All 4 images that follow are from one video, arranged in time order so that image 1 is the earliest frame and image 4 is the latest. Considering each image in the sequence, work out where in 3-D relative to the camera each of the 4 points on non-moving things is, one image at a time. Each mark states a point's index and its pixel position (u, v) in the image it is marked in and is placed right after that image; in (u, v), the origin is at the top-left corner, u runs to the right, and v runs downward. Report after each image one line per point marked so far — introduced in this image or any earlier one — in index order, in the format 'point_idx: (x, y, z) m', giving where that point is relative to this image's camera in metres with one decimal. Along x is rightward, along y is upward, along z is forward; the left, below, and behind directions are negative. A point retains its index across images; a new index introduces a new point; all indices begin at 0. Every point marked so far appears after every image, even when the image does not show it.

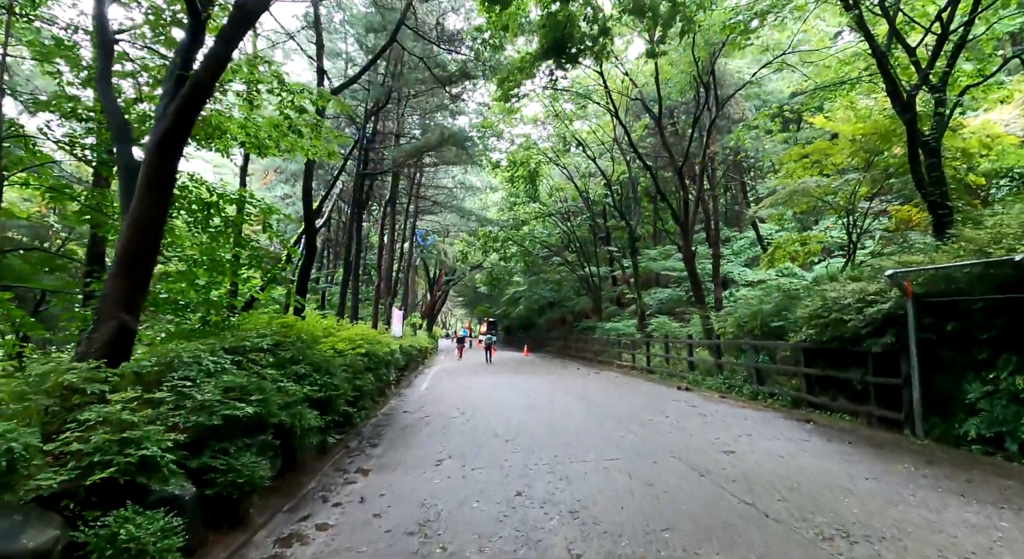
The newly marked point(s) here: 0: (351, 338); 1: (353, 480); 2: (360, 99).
0: (-2.5, -0.9, +8.6) m
1: (-1.5, -1.9, +5.3) m
2: (-3.6, +4.3, +13.0) m
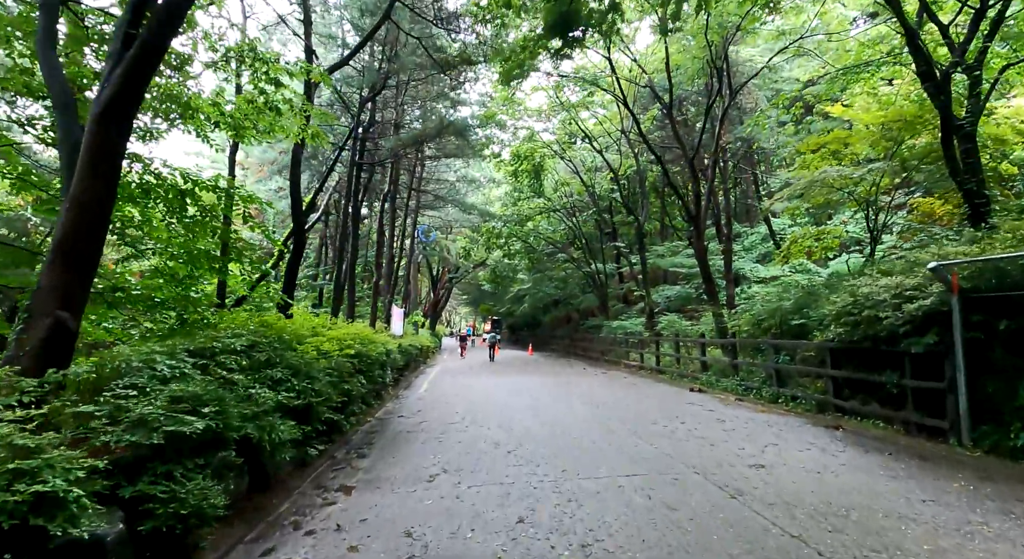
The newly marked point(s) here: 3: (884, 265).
0: (-2.5, -0.9, +7.9) m
1: (-1.5, -1.9, +4.7) m
2: (-3.6, +4.4, +12.4) m
3: (+6.0, +0.2, +8.8) m
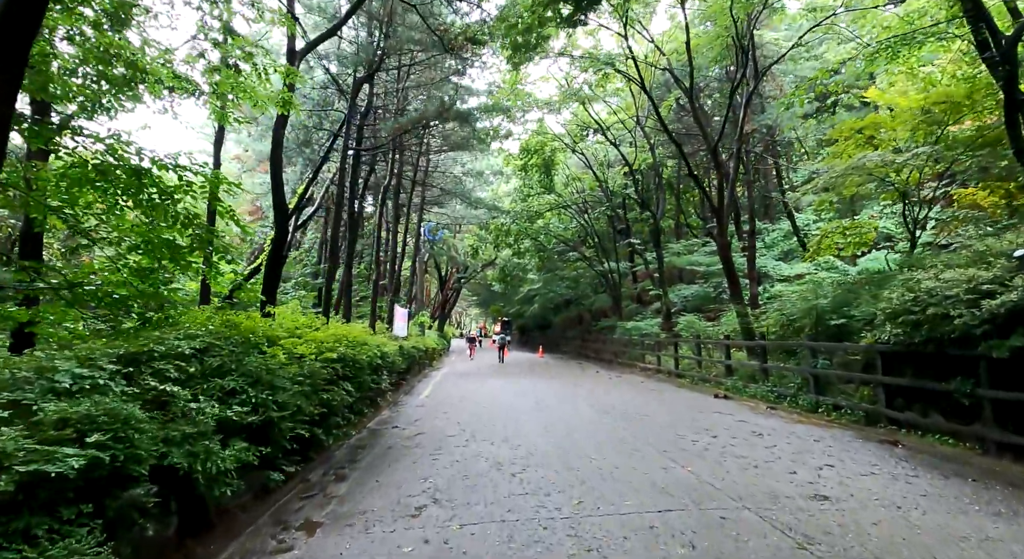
0: (-2.4, -0.8, +7.0) m
1: (-1.5, -1.8, +3.7) m
2: (-3.4, +4.5, +11.5) m
3: (+6.1, +0.3, +7.8) m
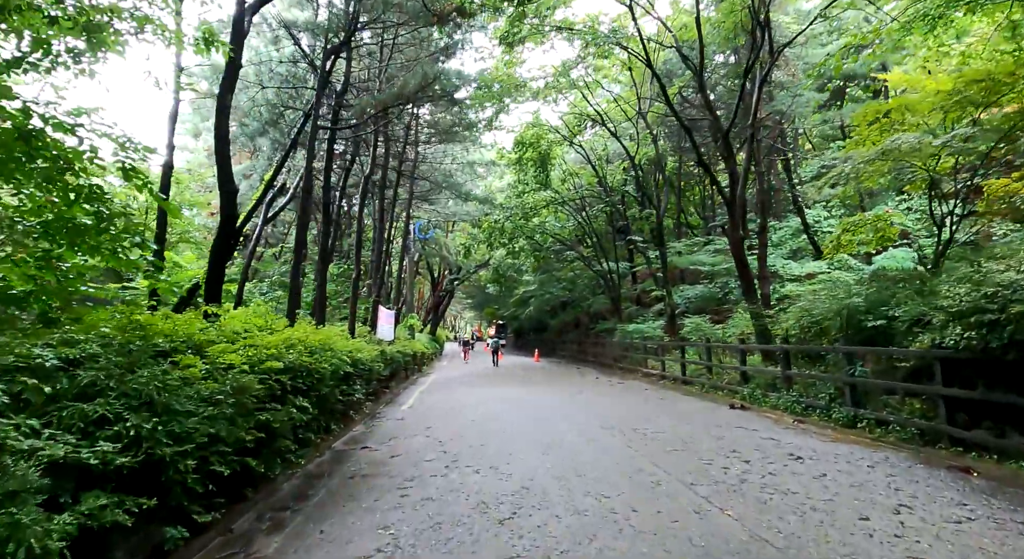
0: (-2.5, -0.7, +5.8) m
1: (-1.6, -1.7, +2.5) m
2: (-3.5, +4.5, +10.3) m
3: (+6.0, +0.4, +6.6) m
